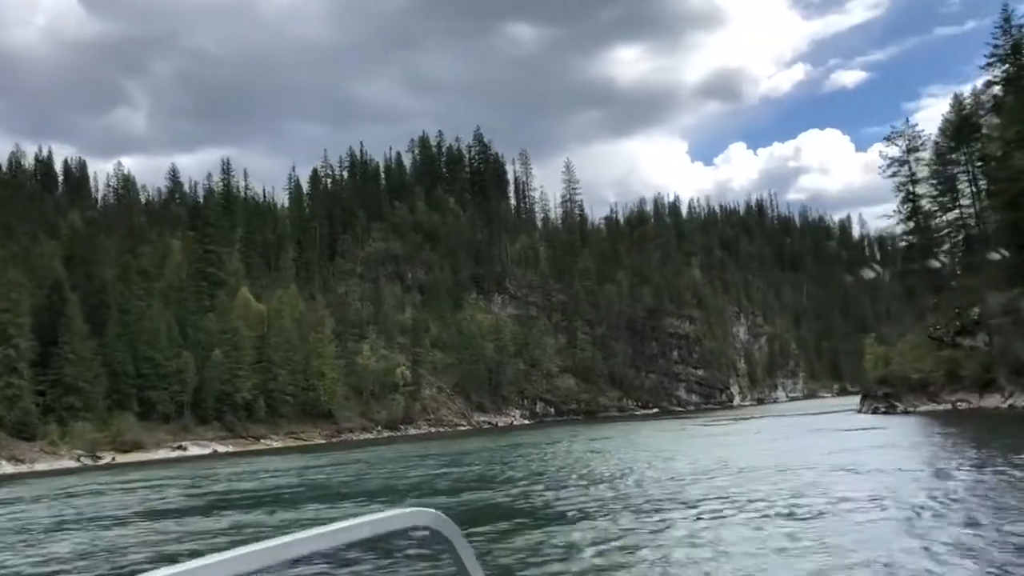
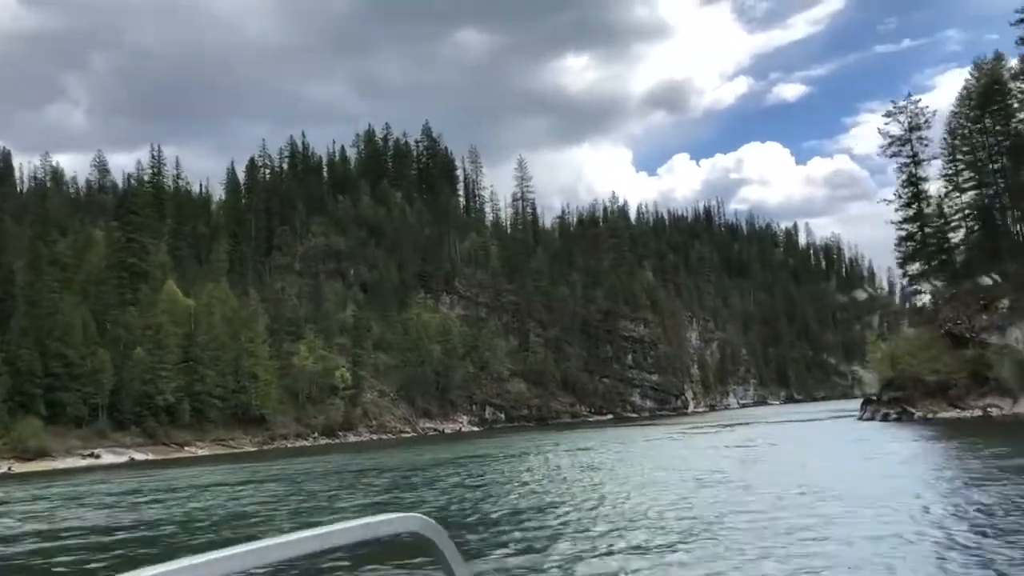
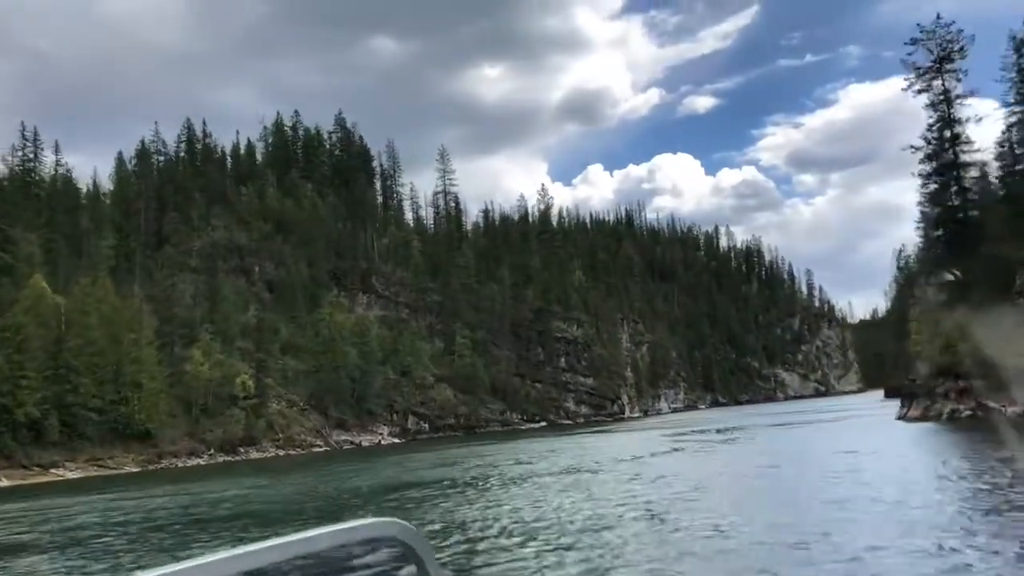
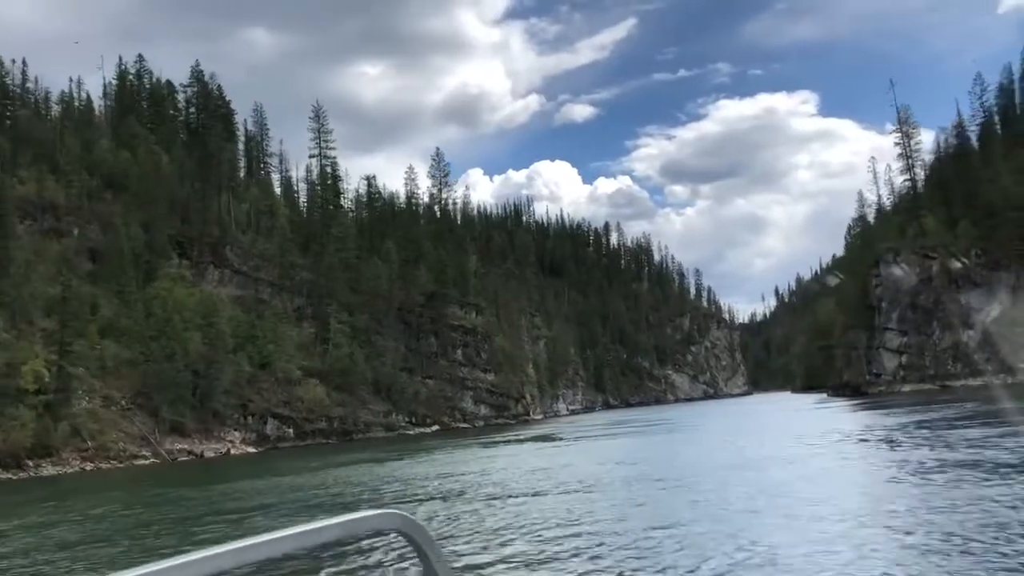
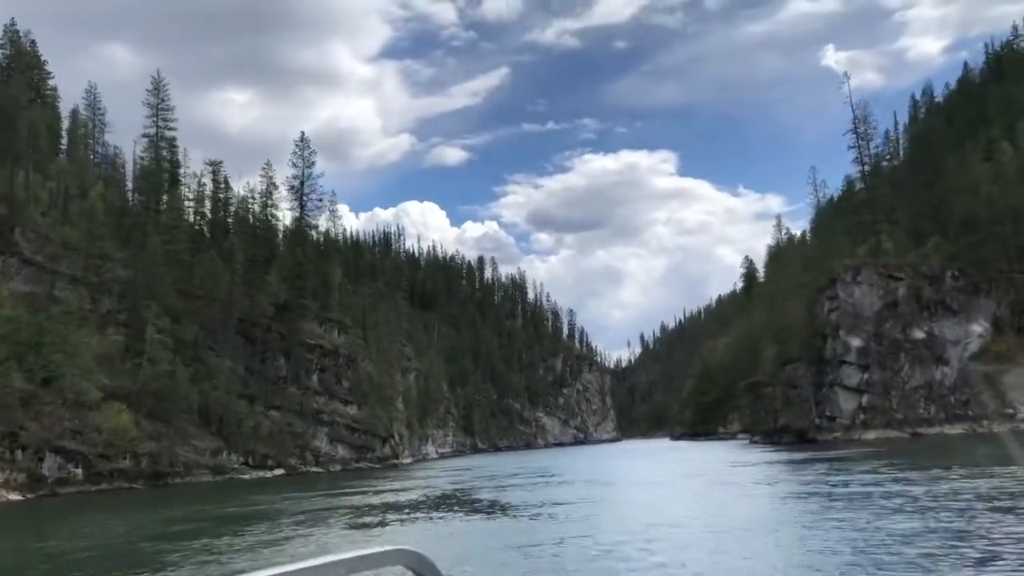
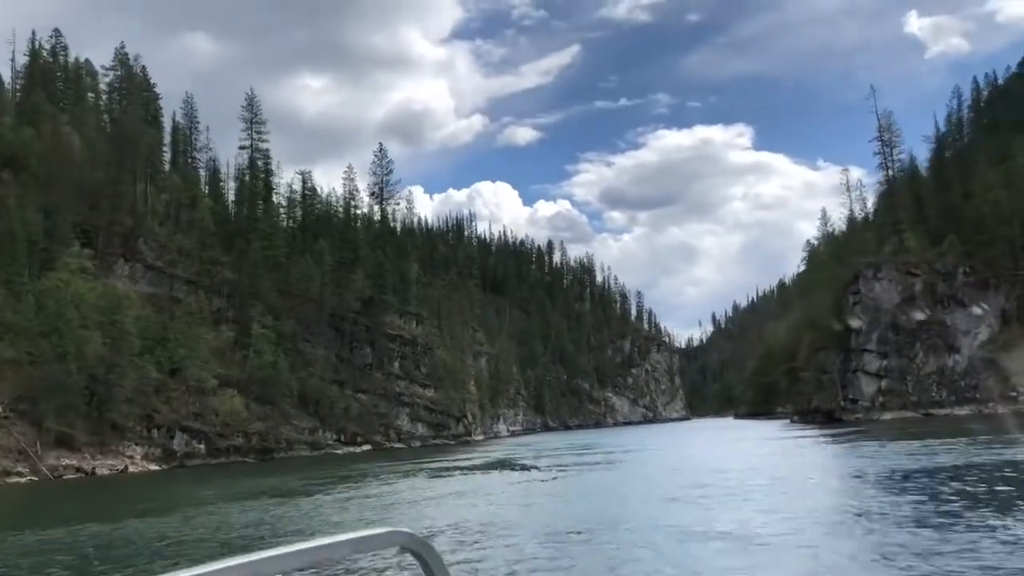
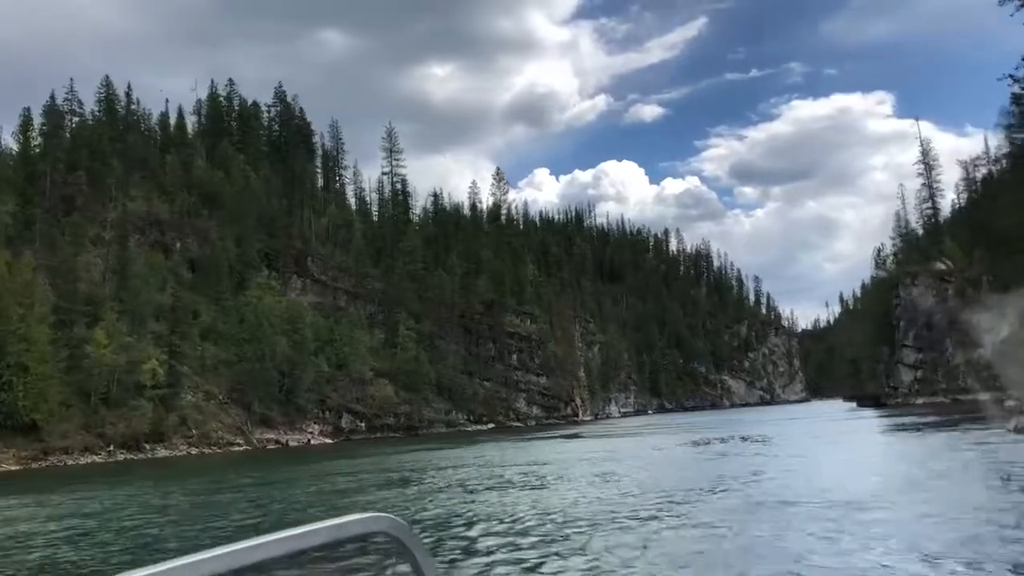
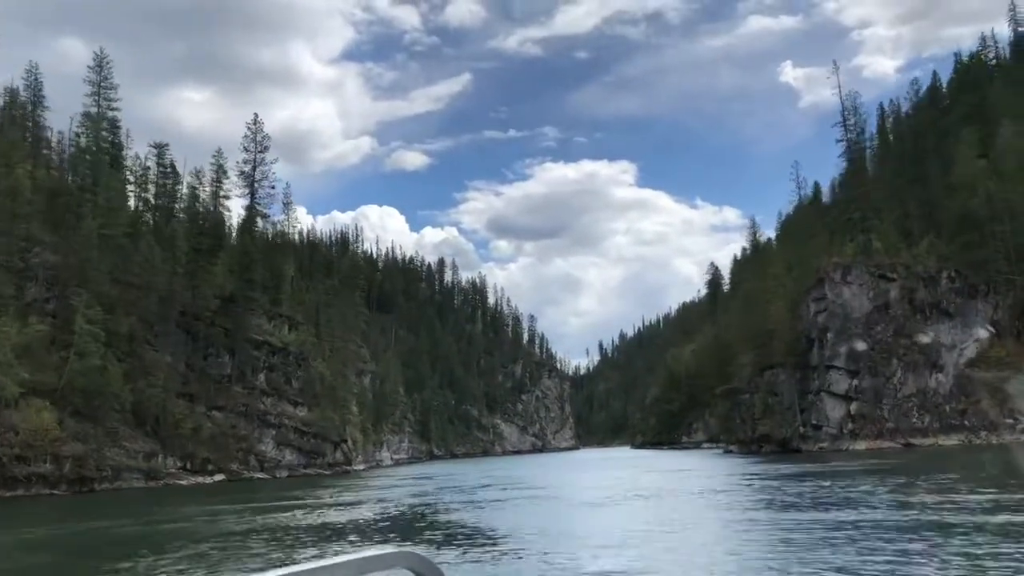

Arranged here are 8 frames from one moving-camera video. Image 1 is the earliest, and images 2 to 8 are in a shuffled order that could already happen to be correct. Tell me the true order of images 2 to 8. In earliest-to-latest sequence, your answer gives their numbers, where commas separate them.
2, 3, 7, 4, 6, 5, 8
